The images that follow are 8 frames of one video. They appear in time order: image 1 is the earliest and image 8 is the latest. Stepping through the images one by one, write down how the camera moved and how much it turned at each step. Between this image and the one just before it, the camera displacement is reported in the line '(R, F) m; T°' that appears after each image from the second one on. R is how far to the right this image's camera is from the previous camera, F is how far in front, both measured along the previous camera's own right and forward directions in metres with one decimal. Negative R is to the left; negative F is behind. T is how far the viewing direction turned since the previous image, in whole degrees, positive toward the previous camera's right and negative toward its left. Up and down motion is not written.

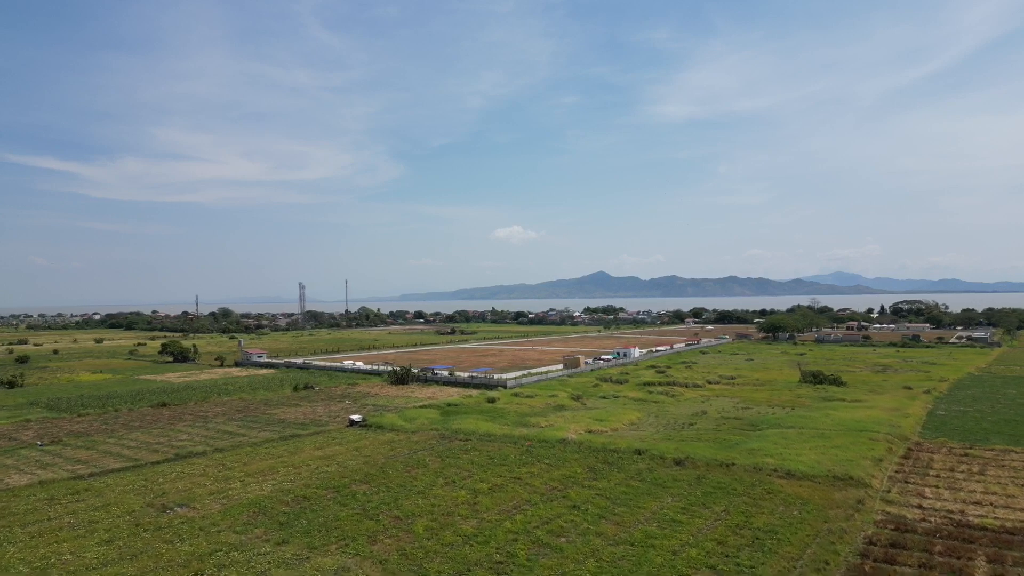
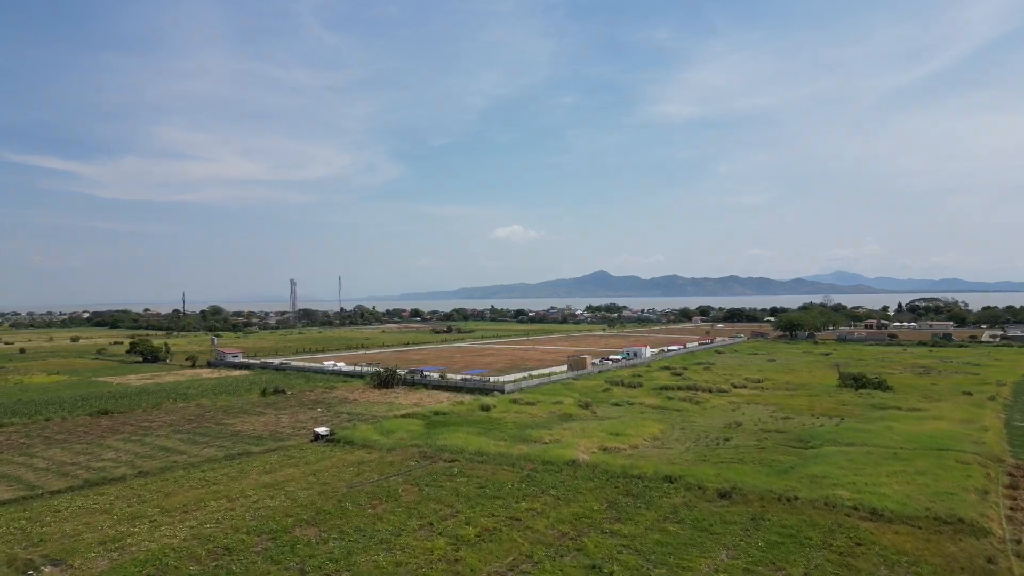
(+0.1, +5.2) m; 0°
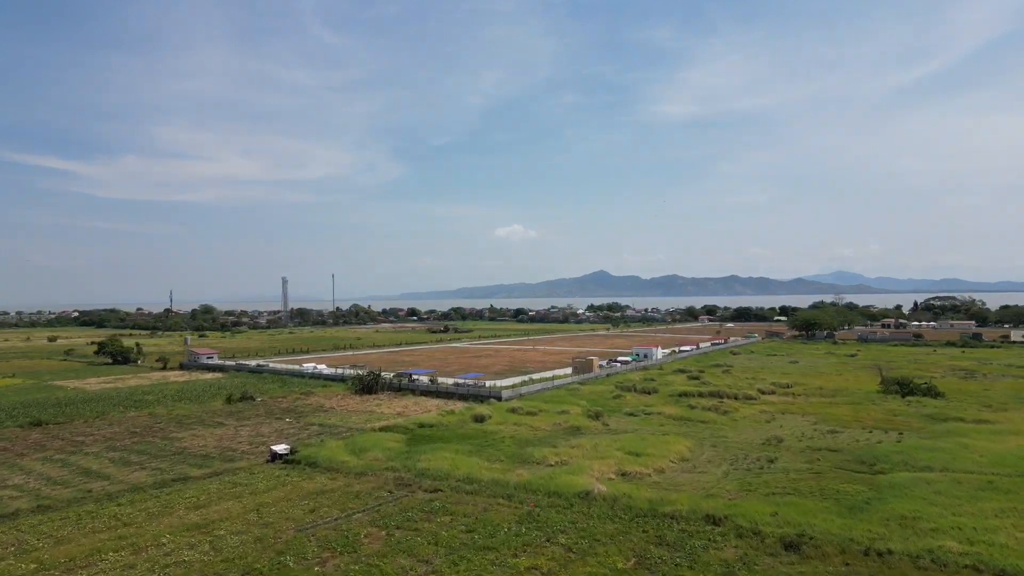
(+0.1, +4.4) m; 0°
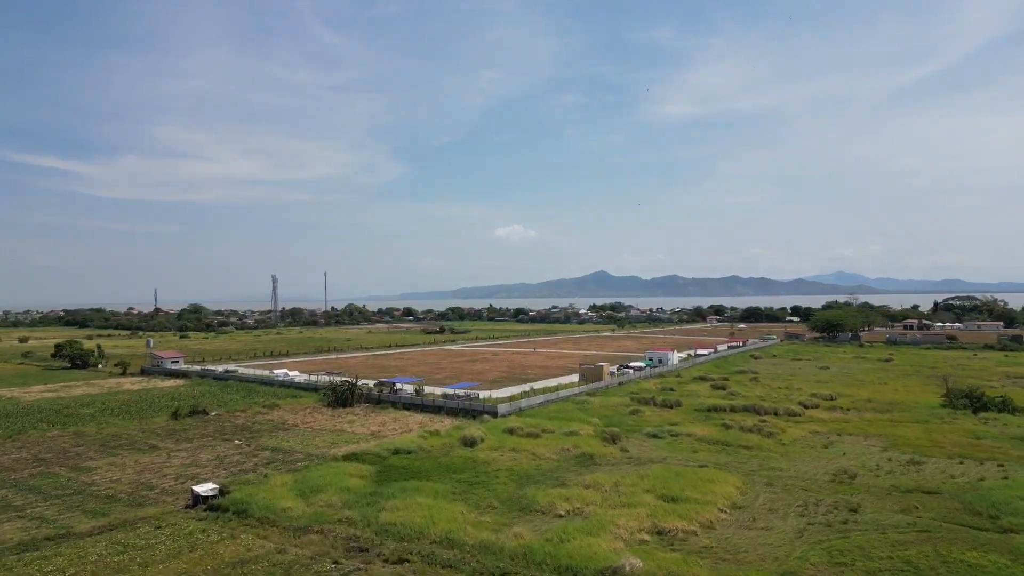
(+0.1, +5.0) m; 0°
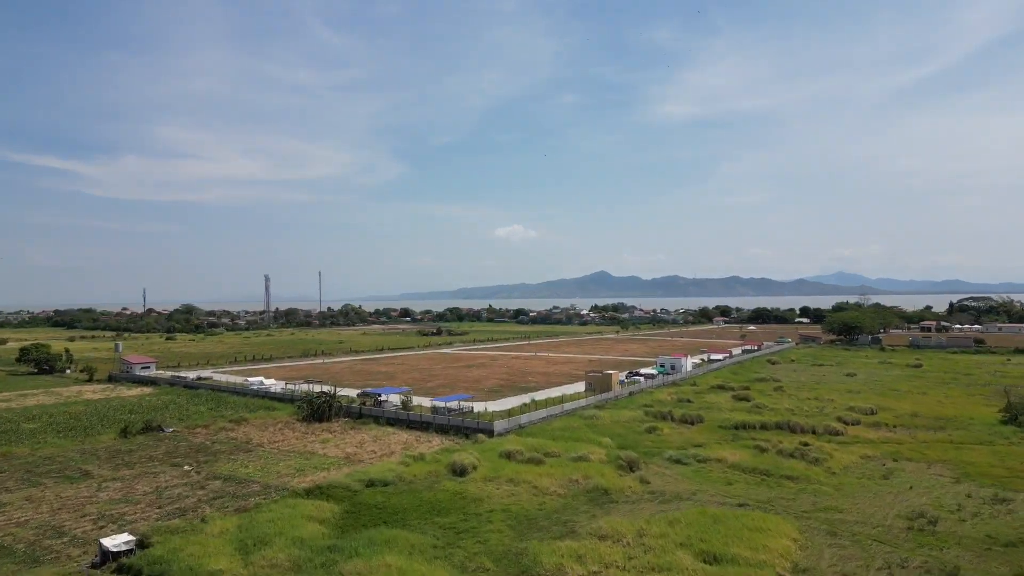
(+0.1, +3.5) m; 0°
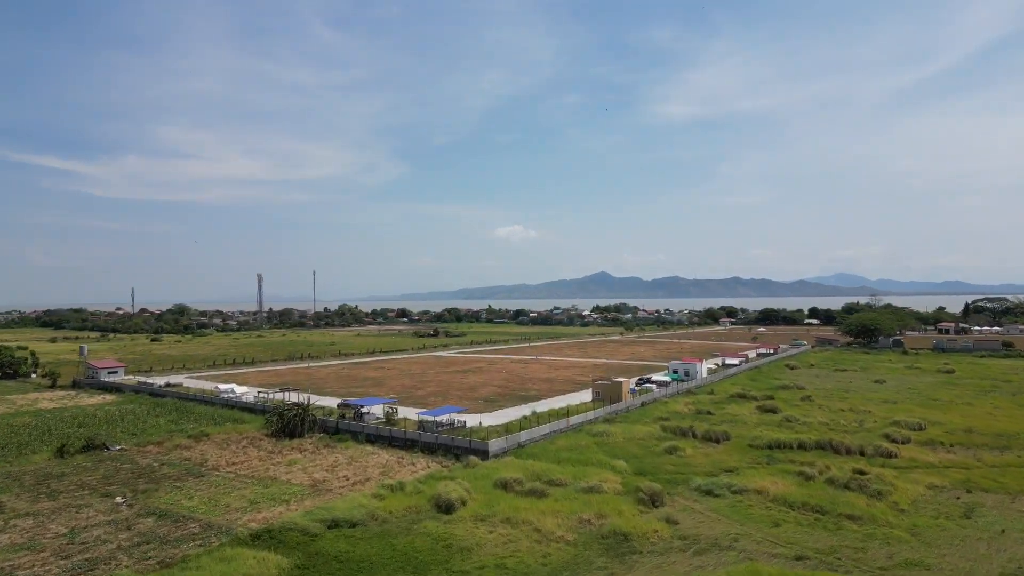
(+0.1, +3.3) m; 0°
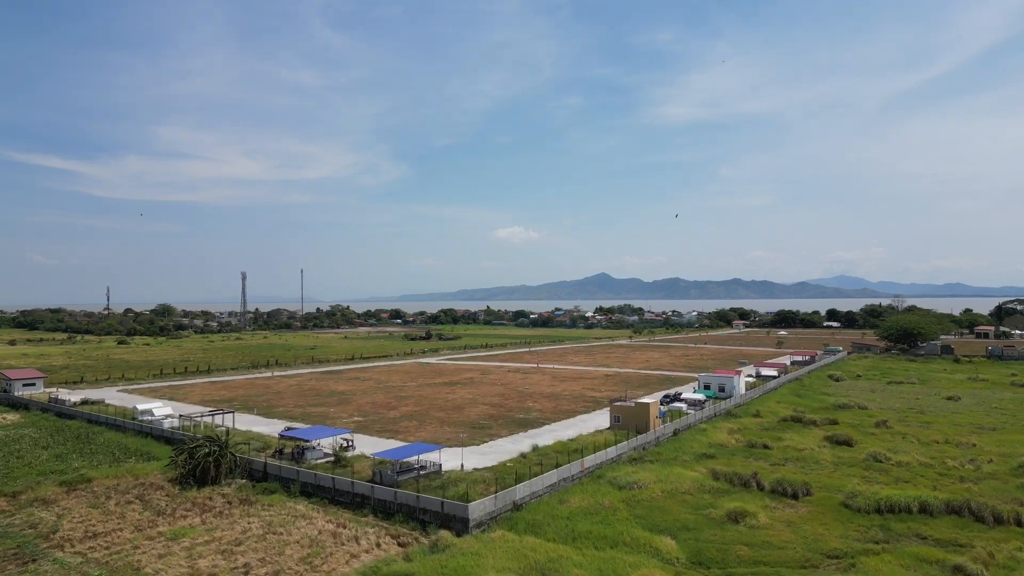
(+0.2, +6.4) m; 0°
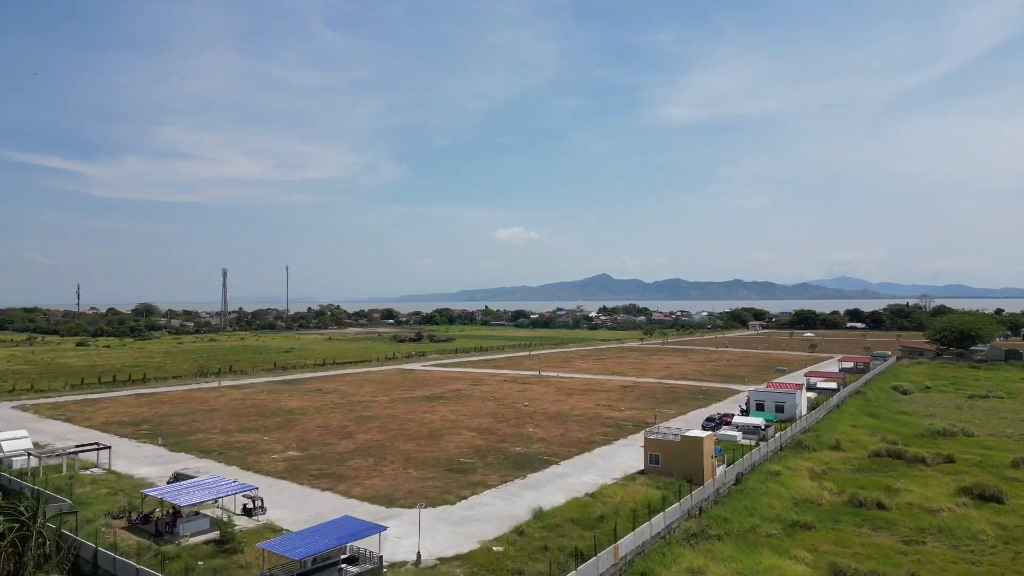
(+0.2, +6.6) m; 0°
